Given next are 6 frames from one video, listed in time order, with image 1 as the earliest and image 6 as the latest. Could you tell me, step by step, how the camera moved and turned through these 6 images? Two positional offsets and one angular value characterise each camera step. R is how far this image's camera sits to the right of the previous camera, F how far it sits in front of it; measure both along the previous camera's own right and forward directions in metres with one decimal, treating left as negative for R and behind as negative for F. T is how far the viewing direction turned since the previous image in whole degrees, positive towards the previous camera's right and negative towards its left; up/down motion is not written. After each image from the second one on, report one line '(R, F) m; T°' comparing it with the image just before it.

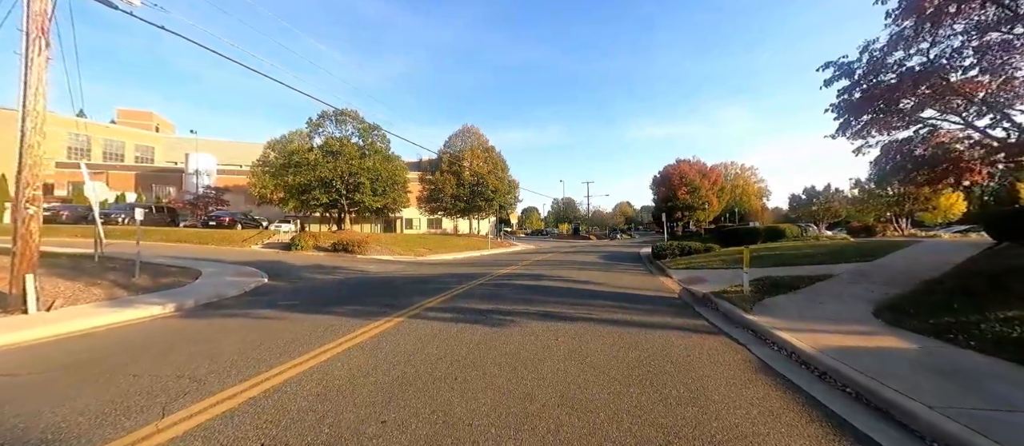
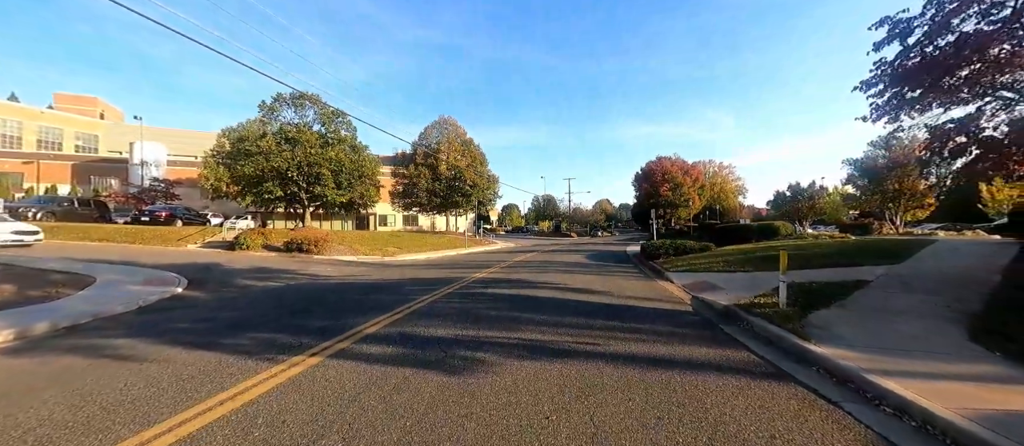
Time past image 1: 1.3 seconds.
(+0.1, +2.0) m; +4°
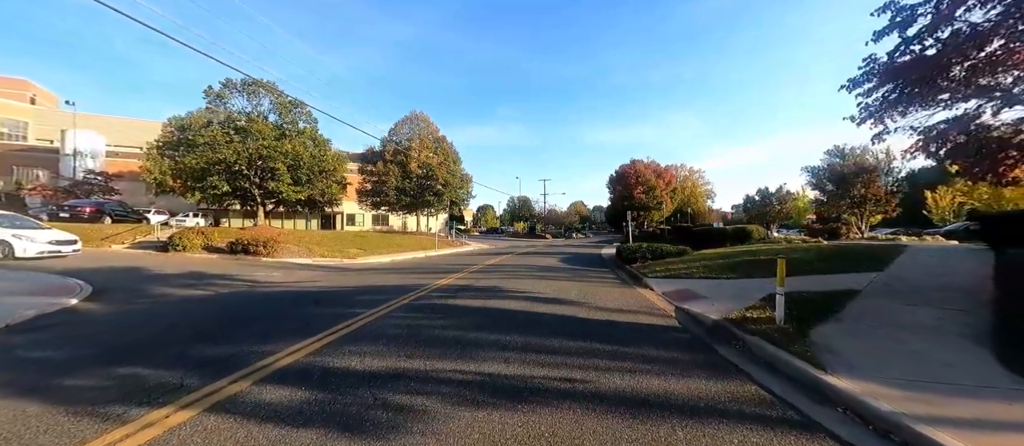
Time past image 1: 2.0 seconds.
(+0.2, +1.1) m; +4°
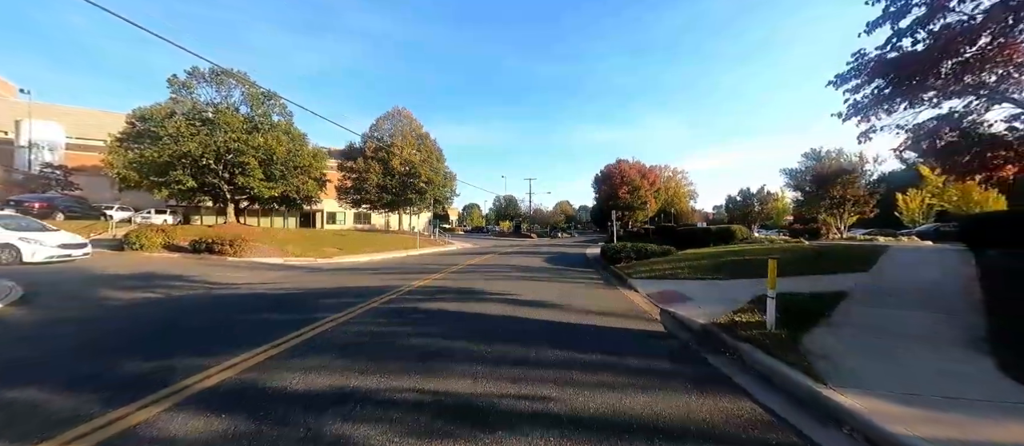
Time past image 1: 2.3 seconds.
(+0.2, +0.5) m; +2°
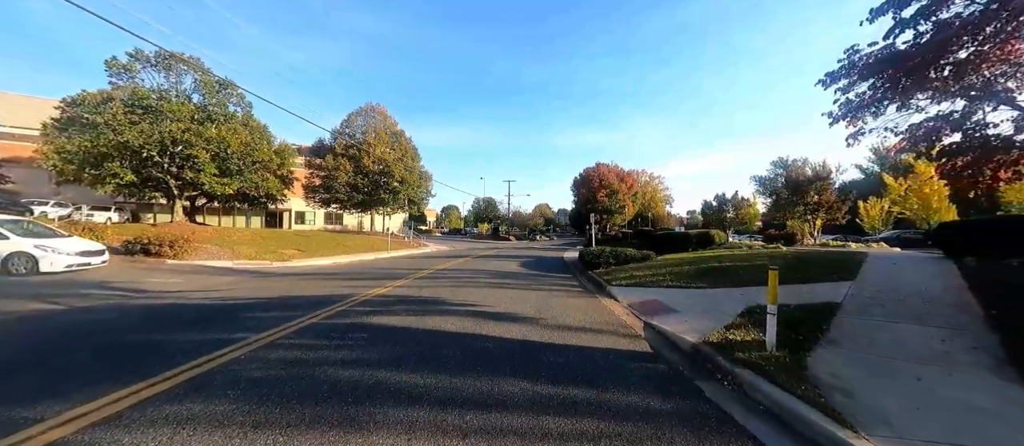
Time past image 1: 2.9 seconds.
(+0.2, +0.9) m; +4°
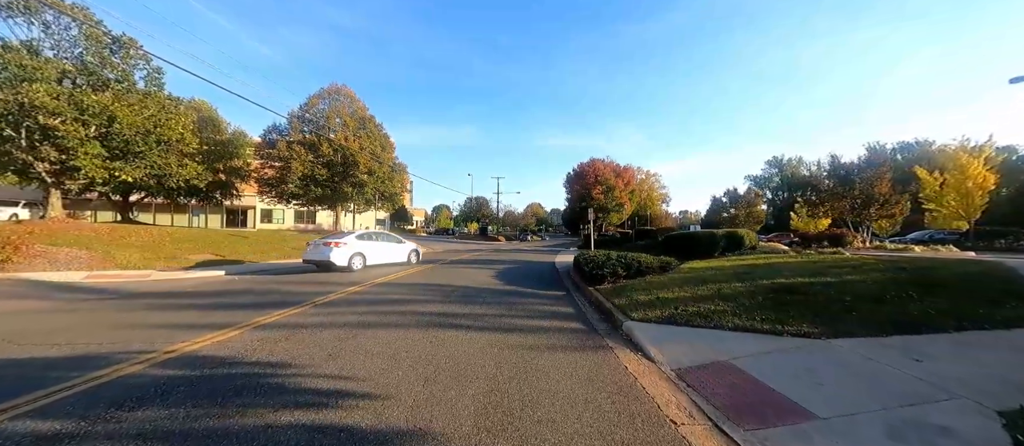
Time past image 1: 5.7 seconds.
(+0.7, +4.2) m; +1°
